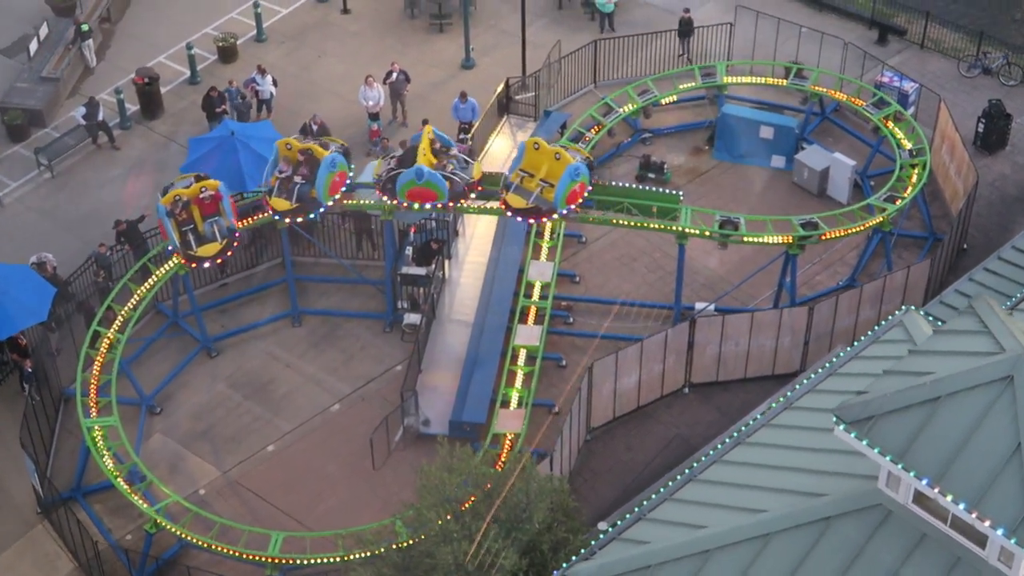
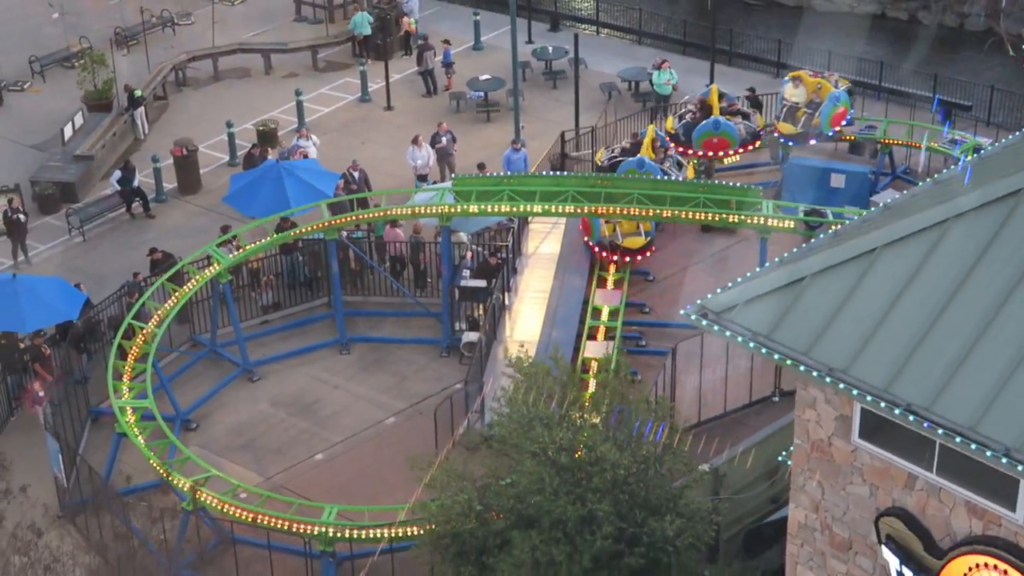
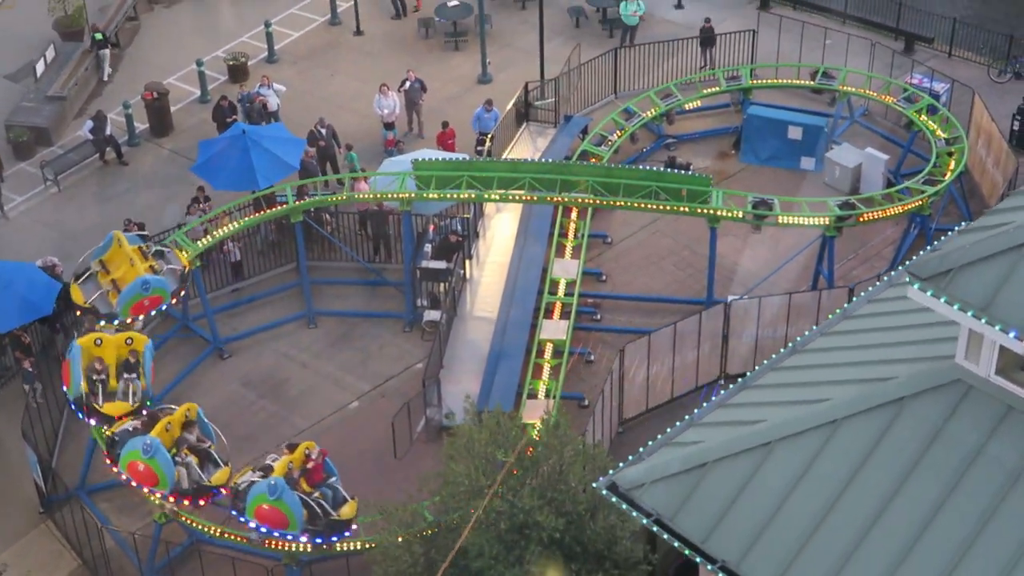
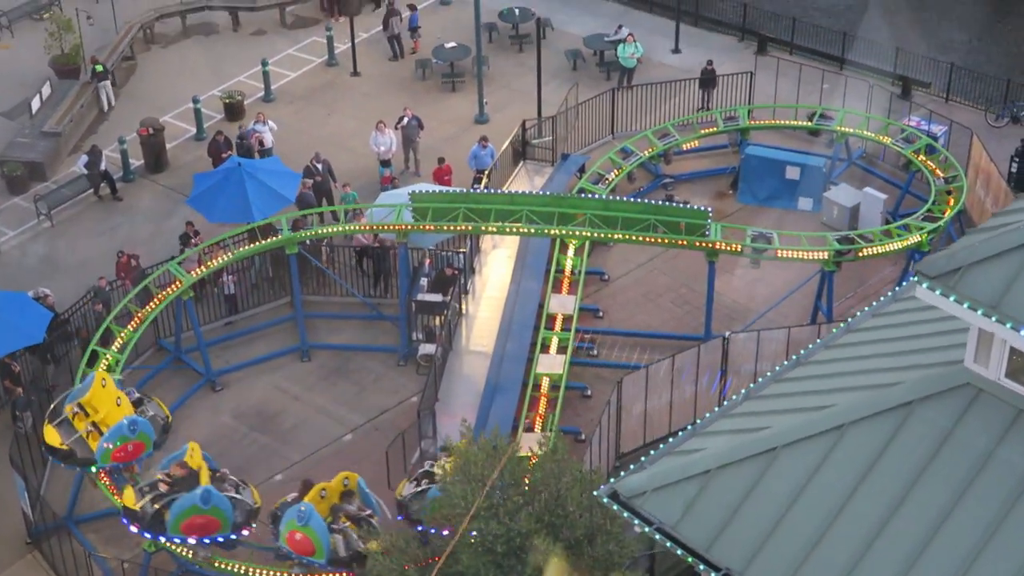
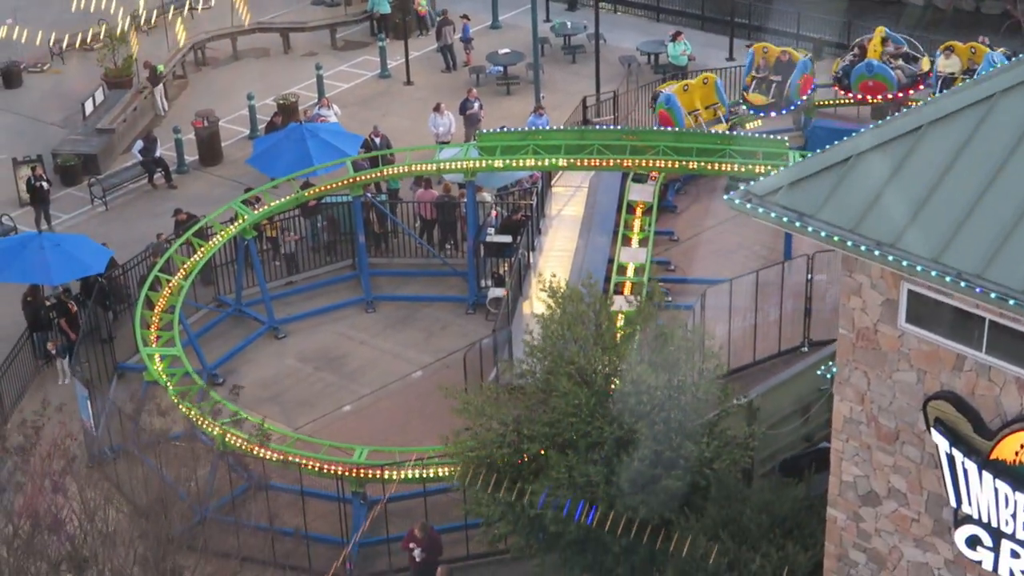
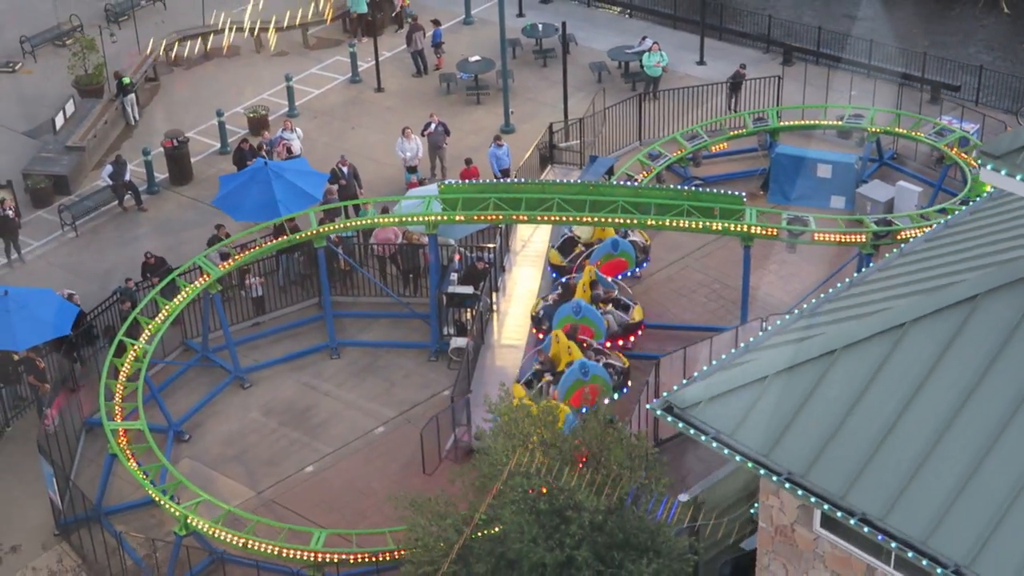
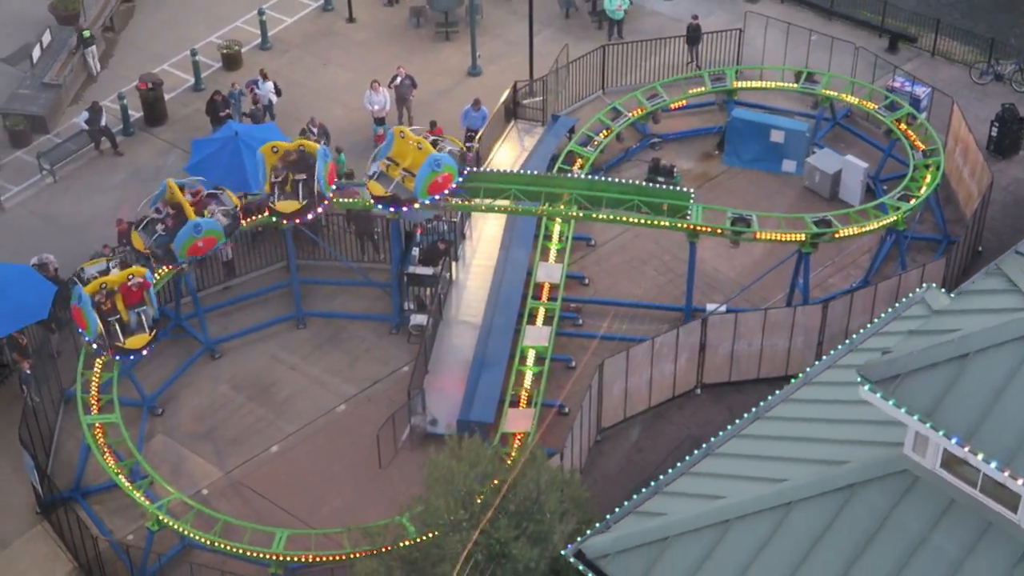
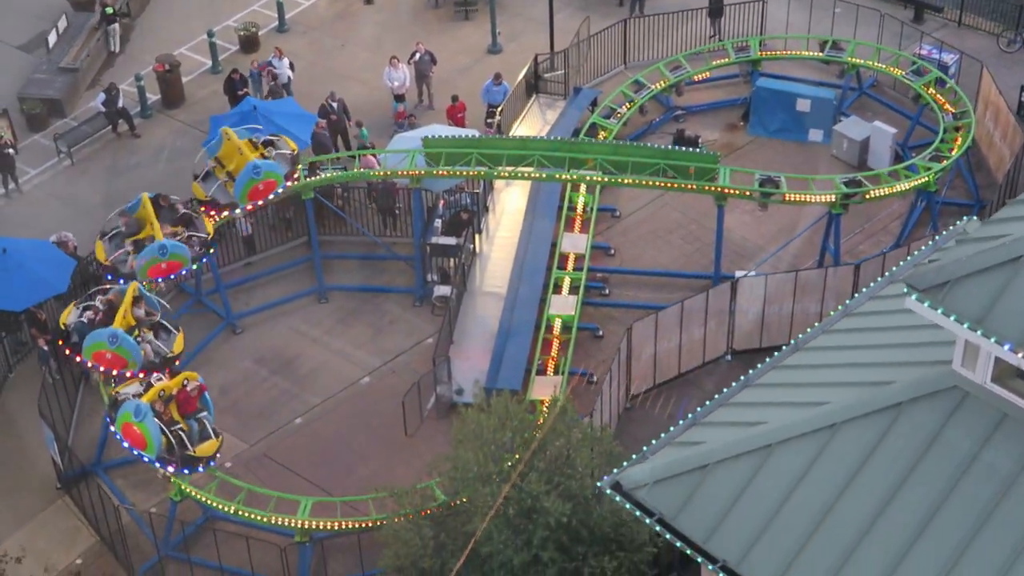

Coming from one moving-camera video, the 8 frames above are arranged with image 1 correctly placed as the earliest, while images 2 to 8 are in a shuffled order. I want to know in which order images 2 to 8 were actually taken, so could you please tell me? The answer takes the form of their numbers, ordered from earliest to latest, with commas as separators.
7, 8, 3, 4, 6, 2, 5
